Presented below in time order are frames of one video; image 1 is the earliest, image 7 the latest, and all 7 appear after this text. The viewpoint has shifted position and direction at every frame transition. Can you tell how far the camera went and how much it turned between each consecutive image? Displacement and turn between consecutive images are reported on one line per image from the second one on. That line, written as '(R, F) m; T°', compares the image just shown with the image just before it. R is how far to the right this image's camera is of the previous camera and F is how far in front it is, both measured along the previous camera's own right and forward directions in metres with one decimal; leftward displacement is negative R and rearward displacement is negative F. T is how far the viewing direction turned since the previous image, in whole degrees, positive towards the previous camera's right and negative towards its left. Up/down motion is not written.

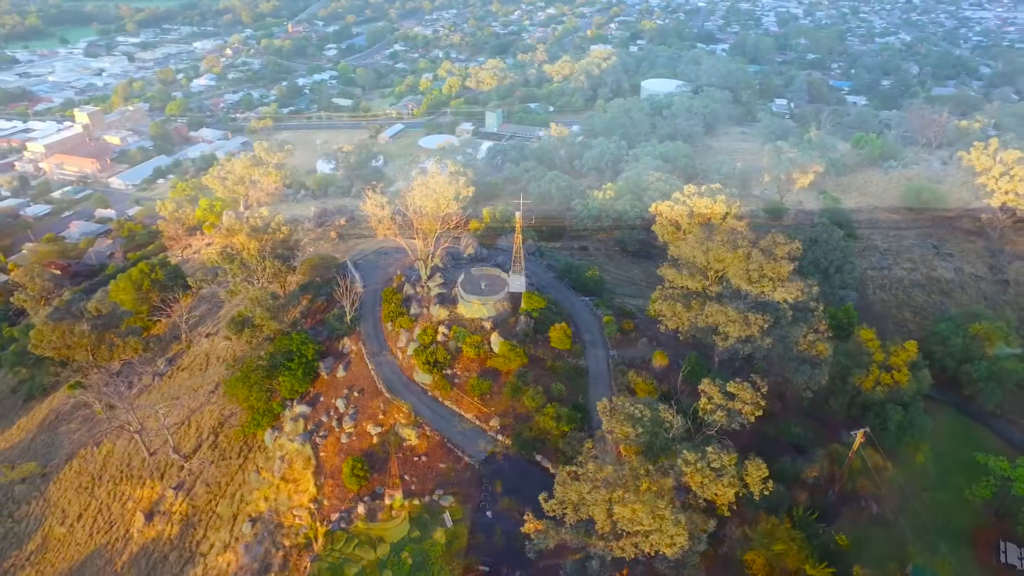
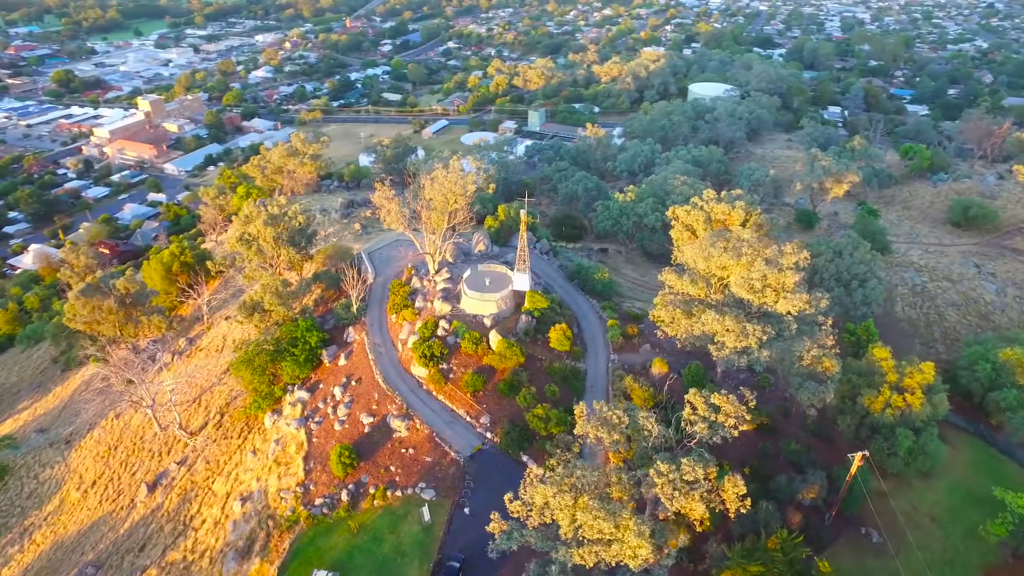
(+2.2, +0.3) m; -4°
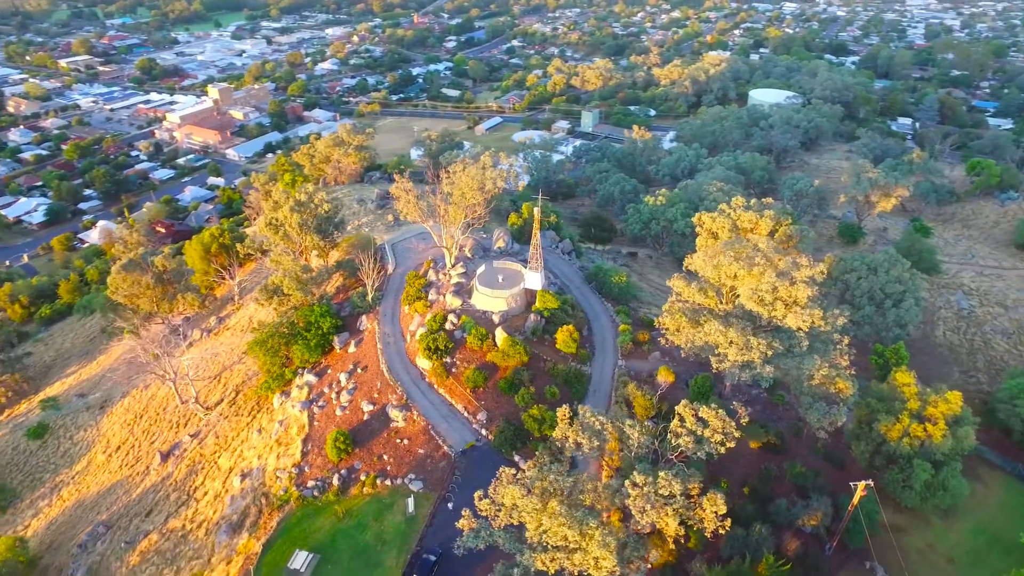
(+2.2, +0.4) m; -5°
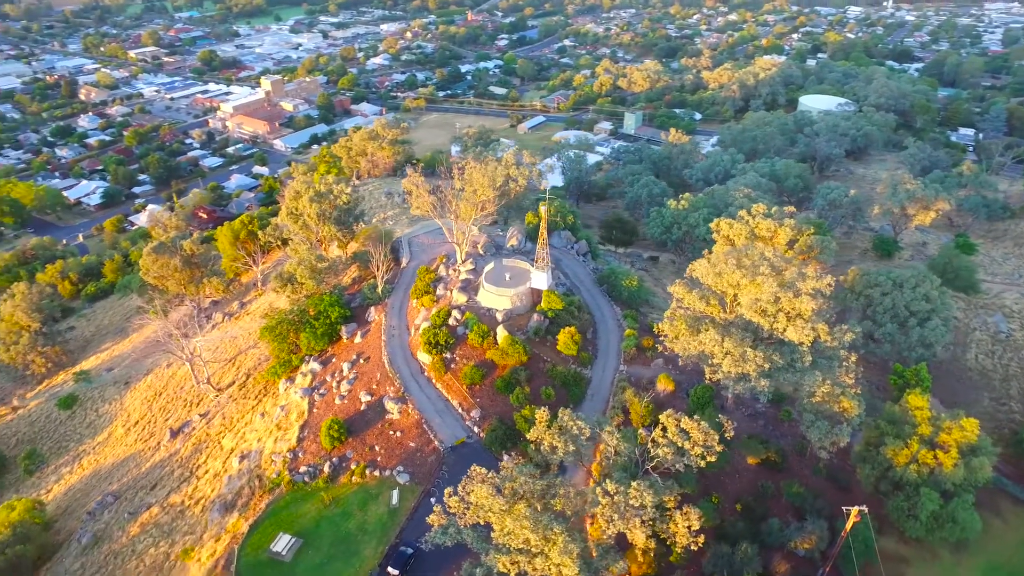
(+2.0, +0.3) m; -4°
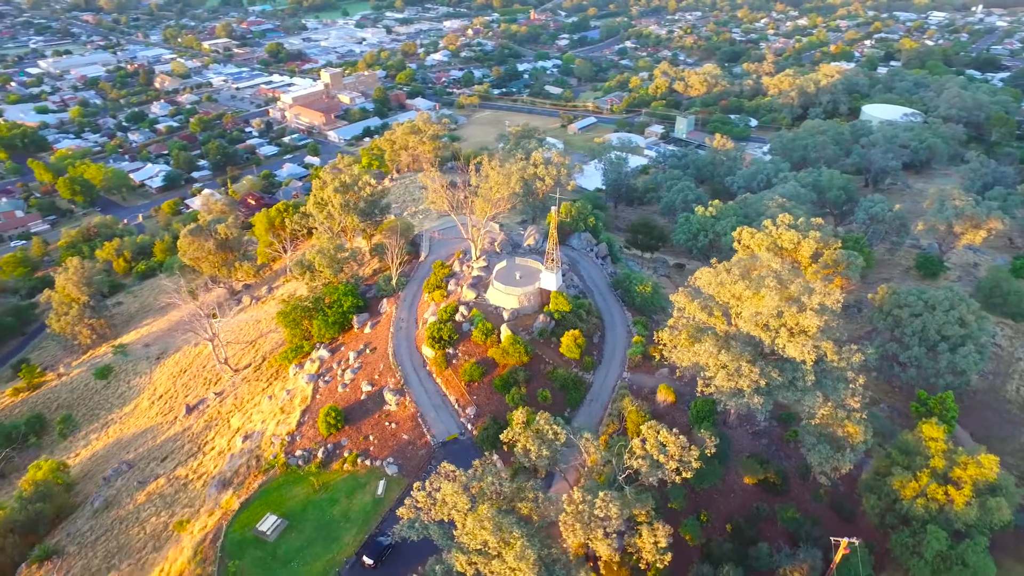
(+2.2, +0.3) m; -5°
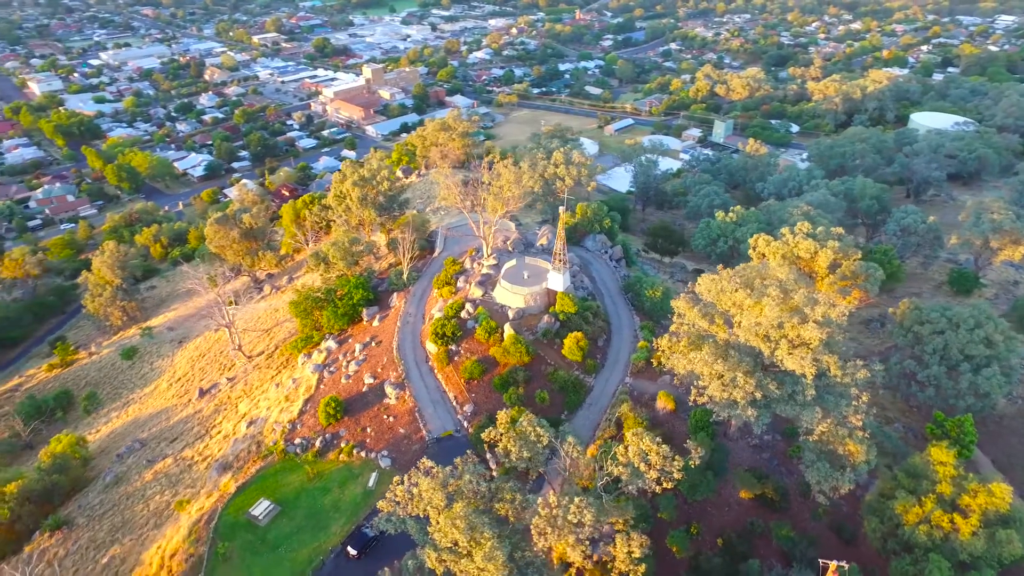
(+1.6, +0.2) m; -3°
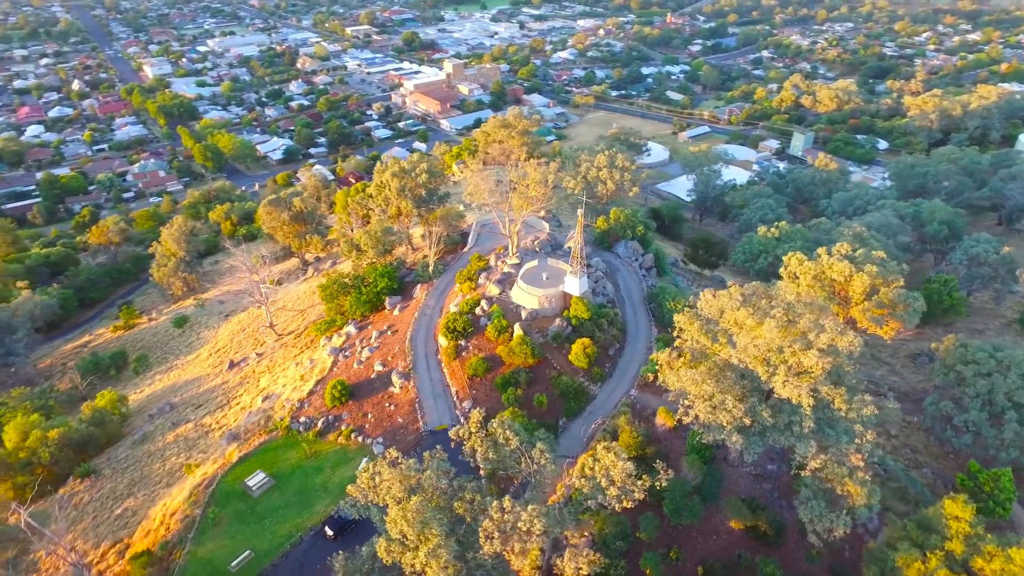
(+2.9, +0.4) m; -7°
